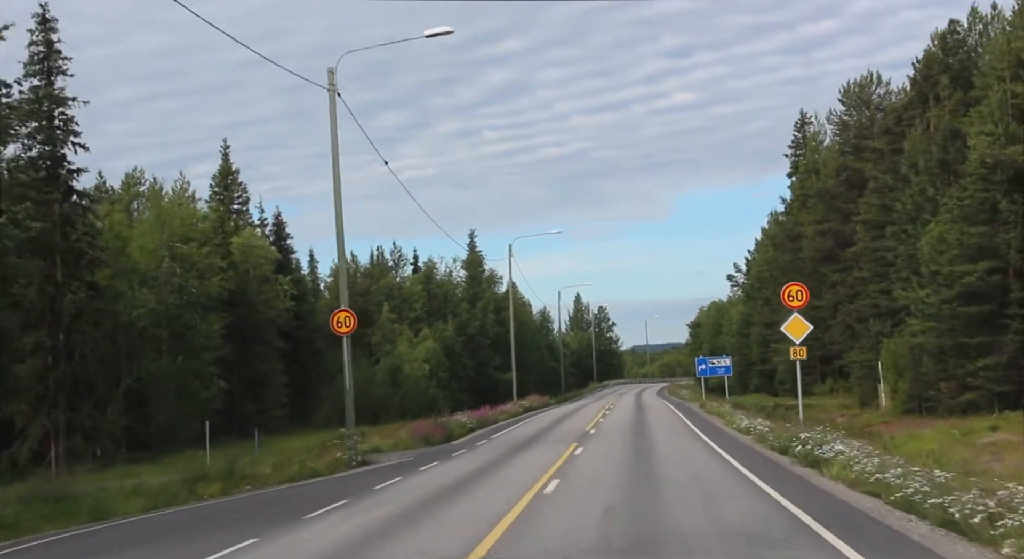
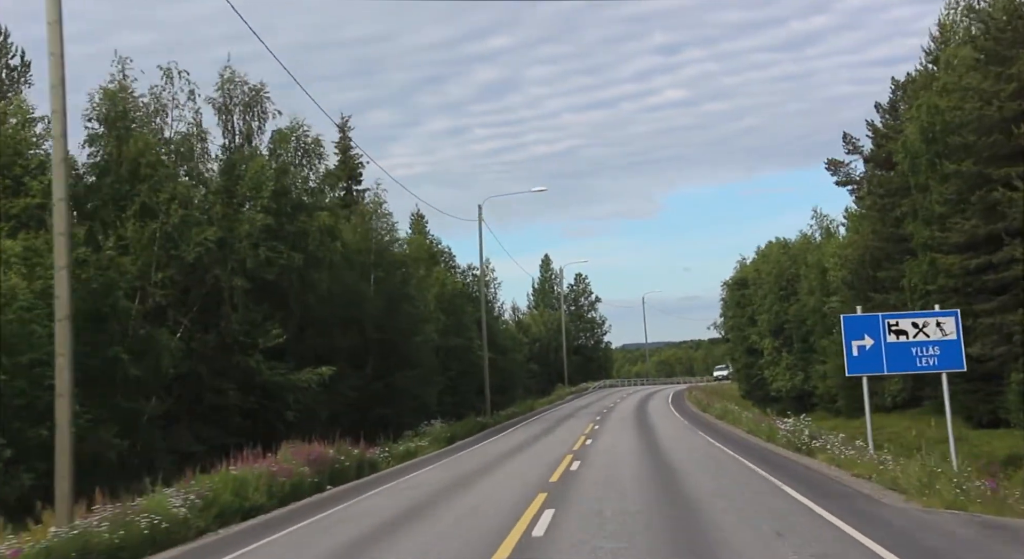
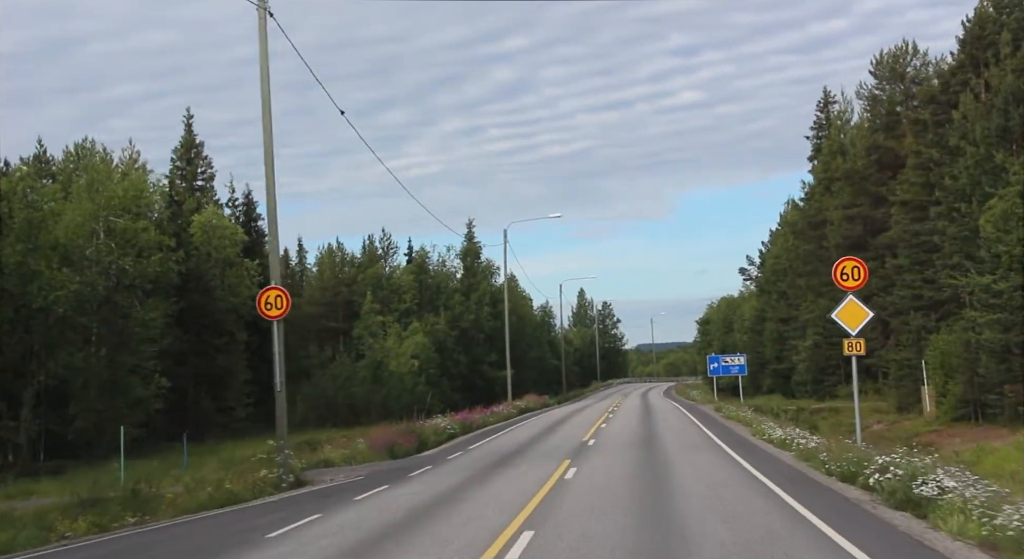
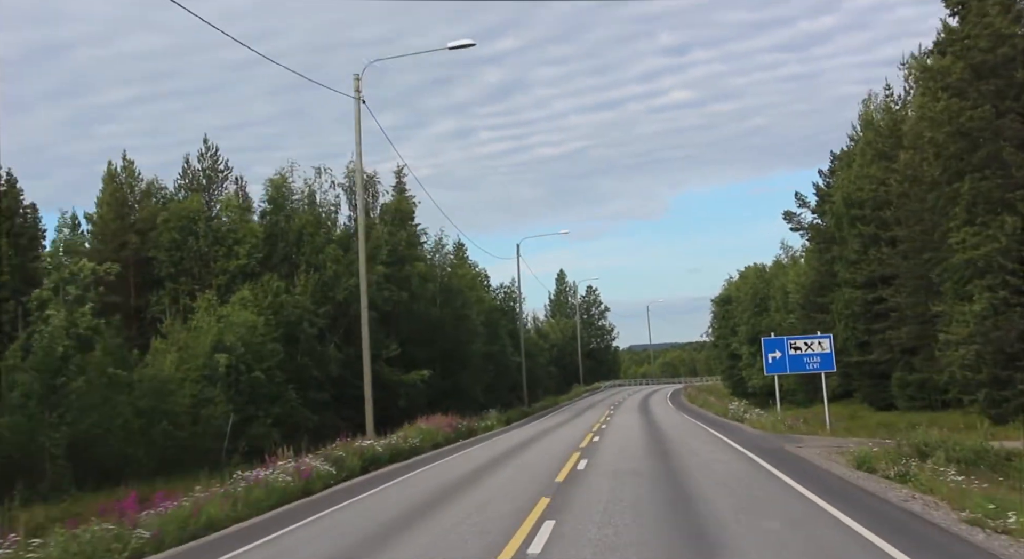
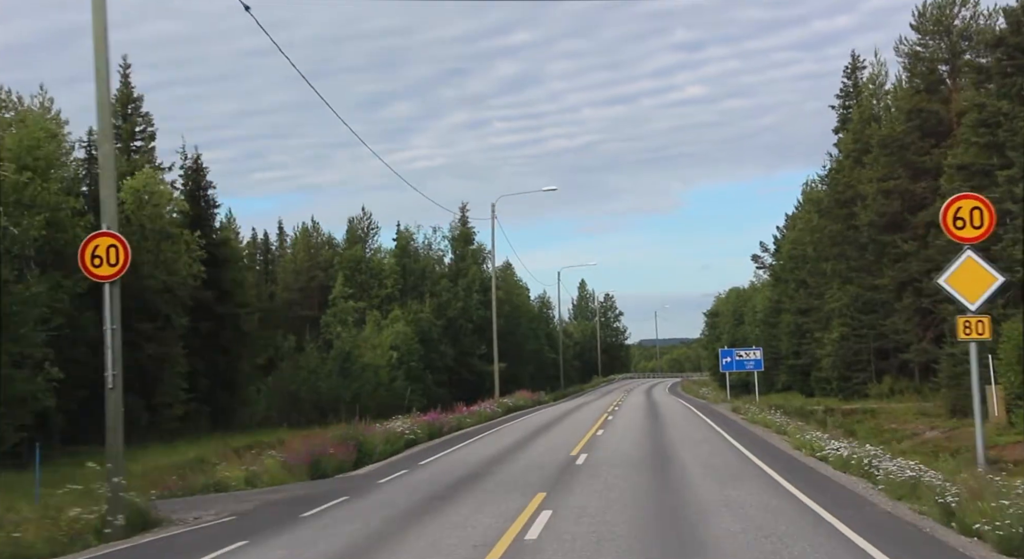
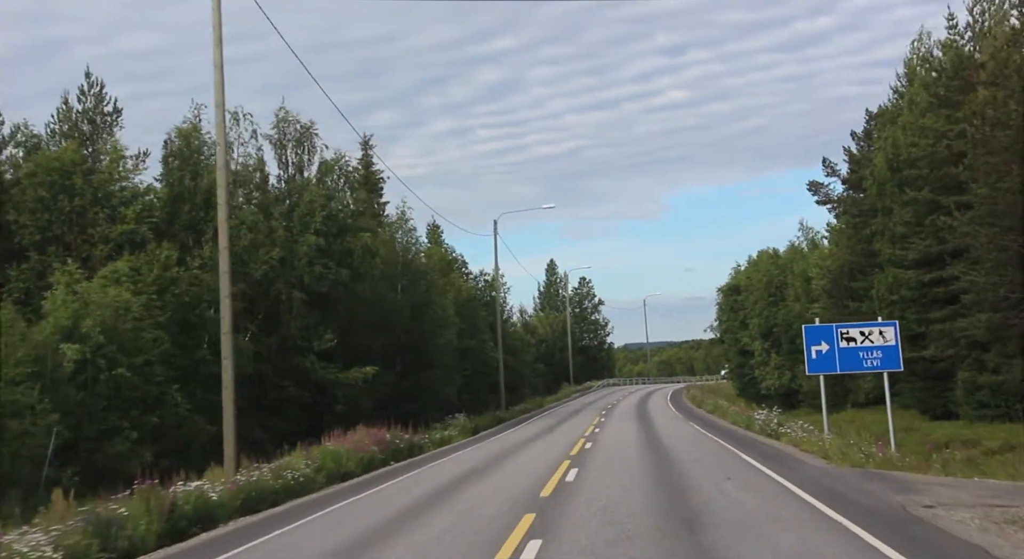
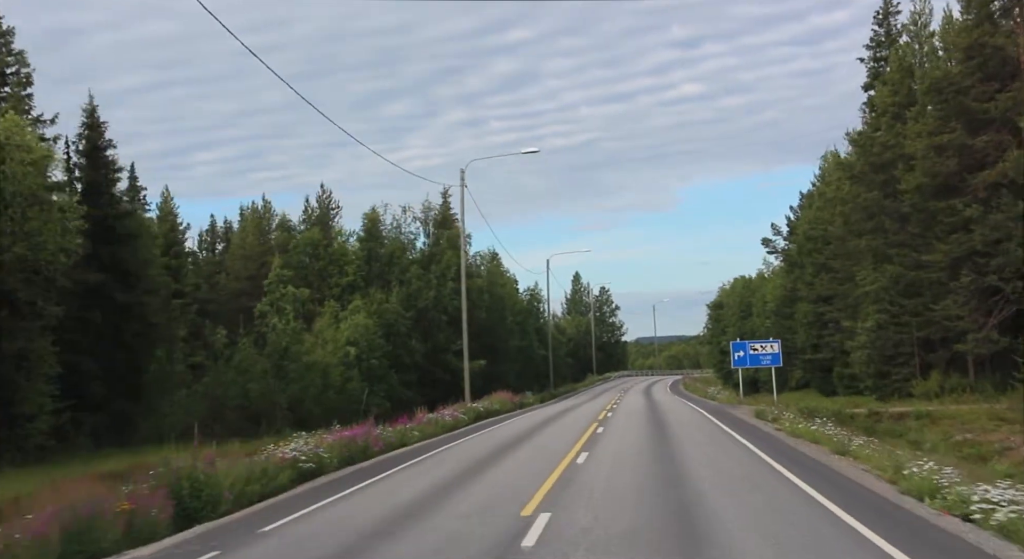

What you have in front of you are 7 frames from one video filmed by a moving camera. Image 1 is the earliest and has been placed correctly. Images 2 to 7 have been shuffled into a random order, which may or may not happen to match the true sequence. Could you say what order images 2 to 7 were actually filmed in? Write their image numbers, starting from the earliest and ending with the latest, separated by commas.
3, 5, 7, 4, 6, 2
